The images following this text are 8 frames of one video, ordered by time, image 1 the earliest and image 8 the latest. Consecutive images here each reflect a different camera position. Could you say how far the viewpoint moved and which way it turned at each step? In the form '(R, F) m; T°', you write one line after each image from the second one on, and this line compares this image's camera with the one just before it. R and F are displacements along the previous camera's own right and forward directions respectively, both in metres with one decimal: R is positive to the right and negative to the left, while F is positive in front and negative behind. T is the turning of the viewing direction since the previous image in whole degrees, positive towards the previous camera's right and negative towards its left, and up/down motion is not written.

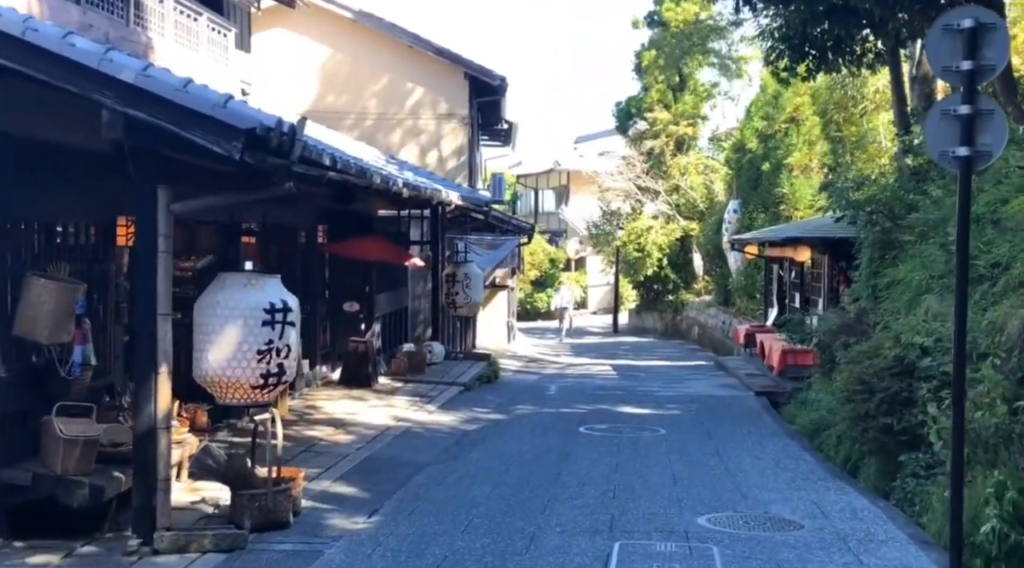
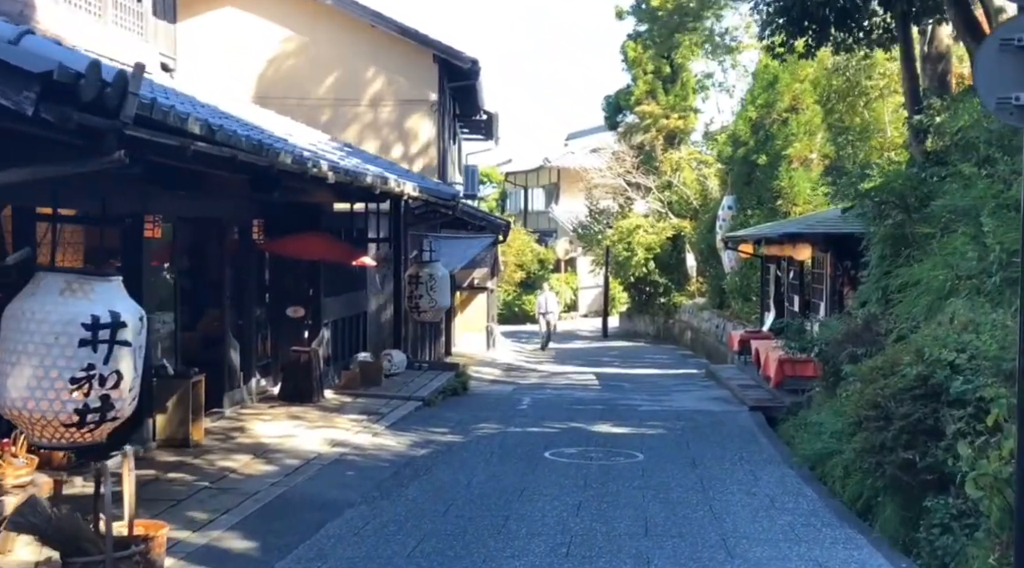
(+0.4, +1.8) m; 0°
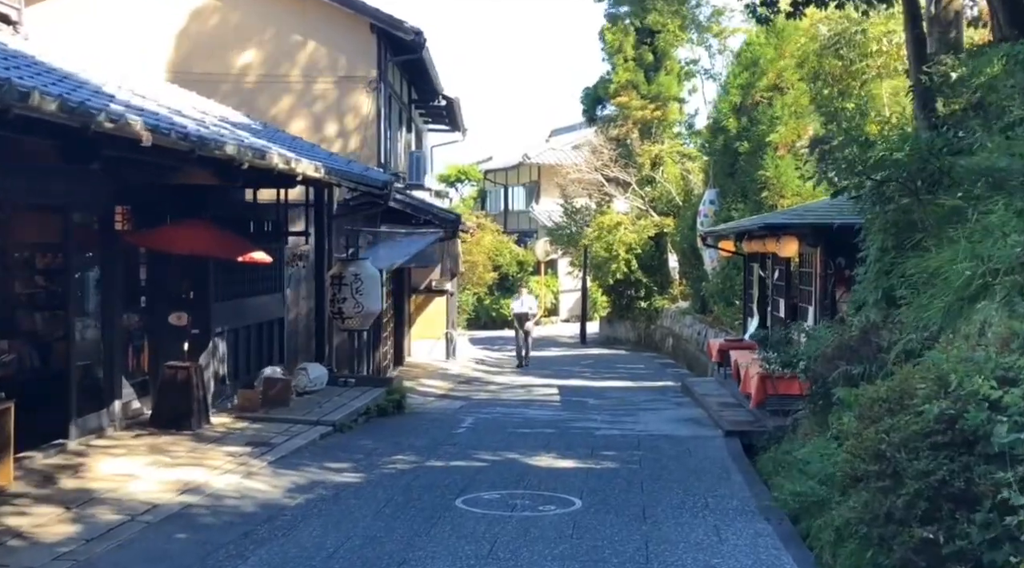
(+0.7, +2.5) m; 0°
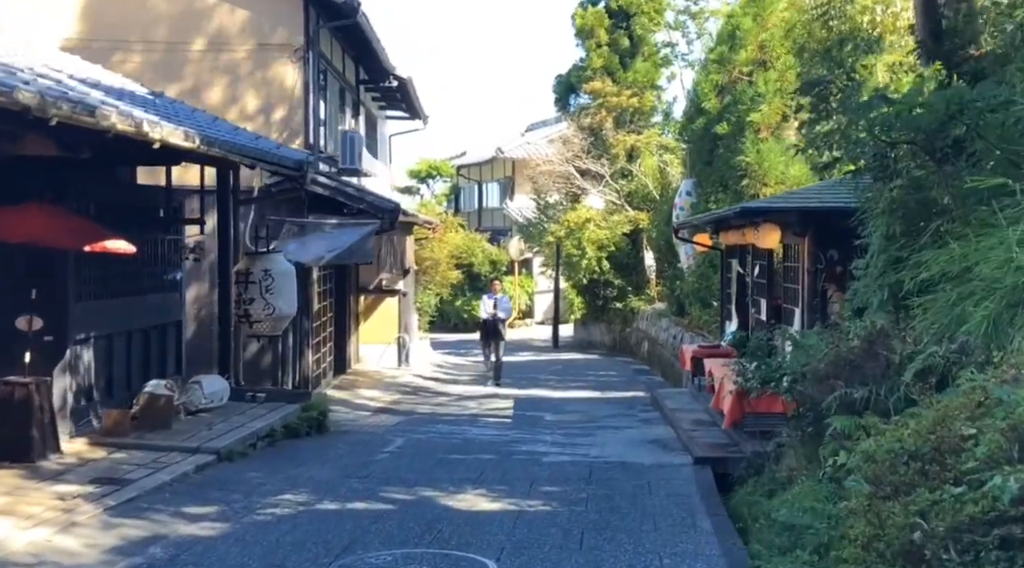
(+0.5, +2.3) m; +1°
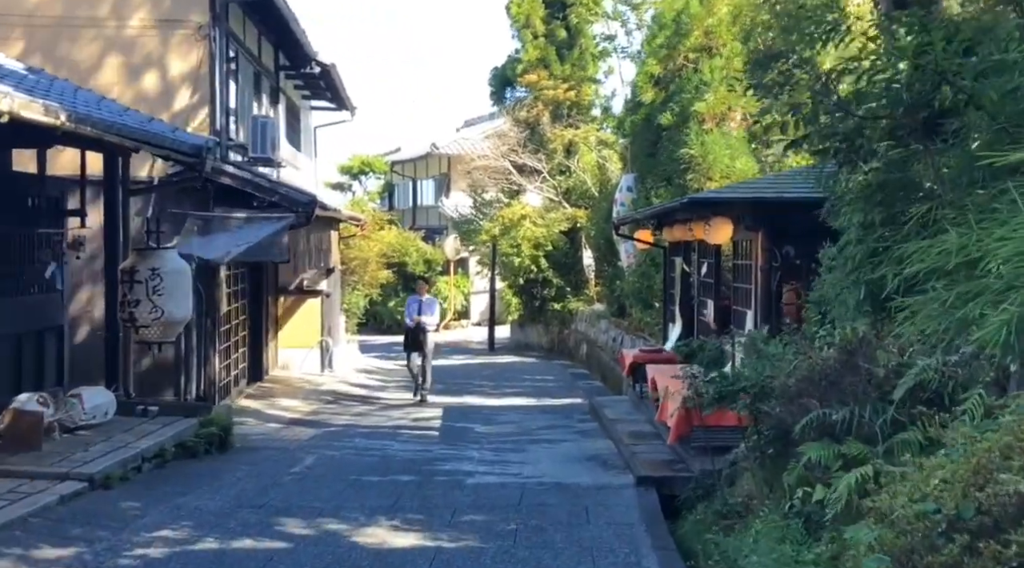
(+0.1, +1.3) m; +3°
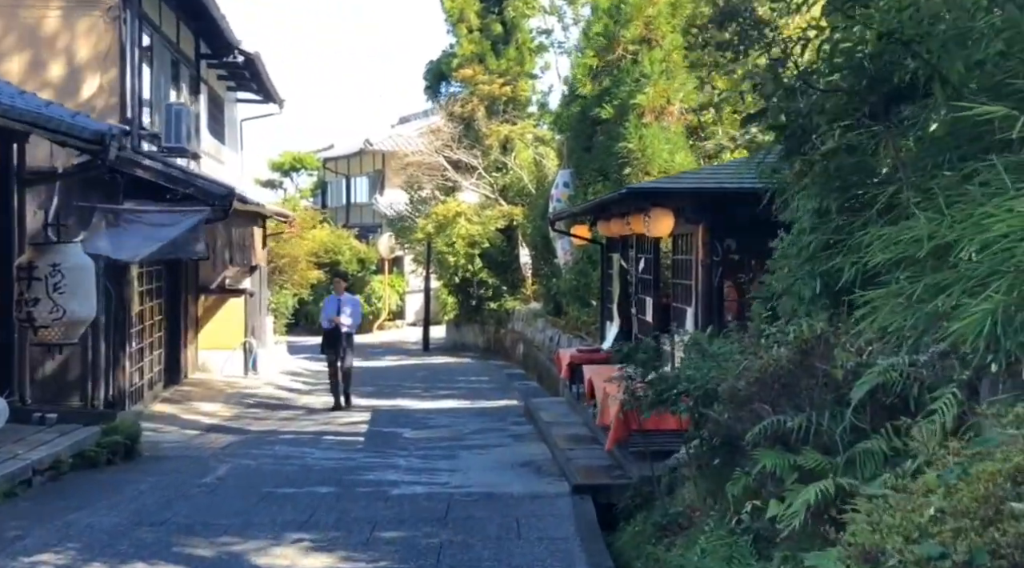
(+0.1, +0.7) m; +3°
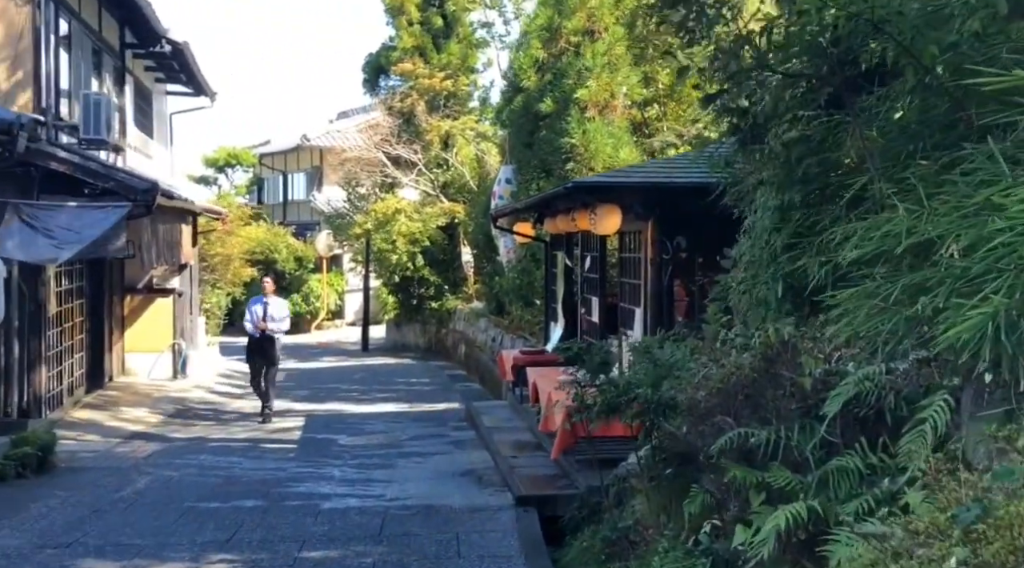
(0.0, +0.6) m; +3°
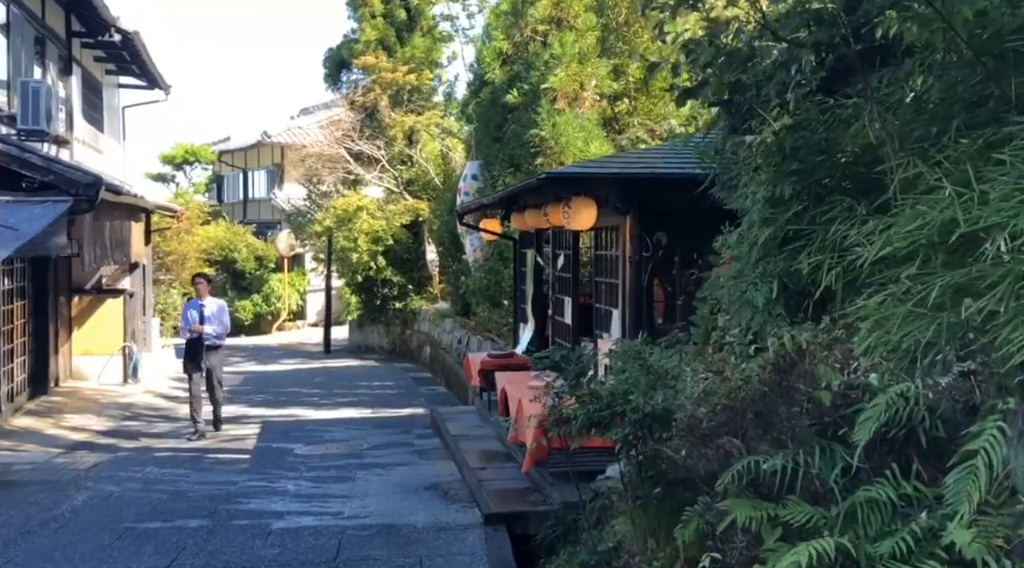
(0.0, +0.7) m; +2°
